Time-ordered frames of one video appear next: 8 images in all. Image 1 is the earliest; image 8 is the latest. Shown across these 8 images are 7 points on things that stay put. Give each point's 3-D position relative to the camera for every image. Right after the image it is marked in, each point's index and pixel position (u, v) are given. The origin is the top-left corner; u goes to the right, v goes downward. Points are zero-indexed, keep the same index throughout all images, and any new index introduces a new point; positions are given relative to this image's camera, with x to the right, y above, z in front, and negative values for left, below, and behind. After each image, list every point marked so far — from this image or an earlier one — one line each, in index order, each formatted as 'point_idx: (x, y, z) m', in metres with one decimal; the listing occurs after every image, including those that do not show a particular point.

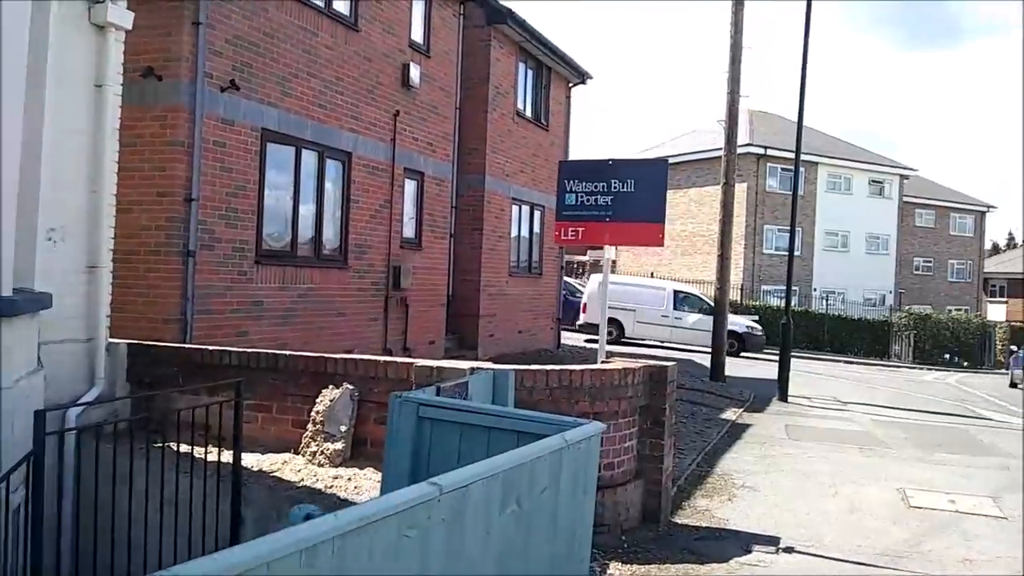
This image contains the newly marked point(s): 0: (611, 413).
0: (+0.7, -0.8, +5.9) m
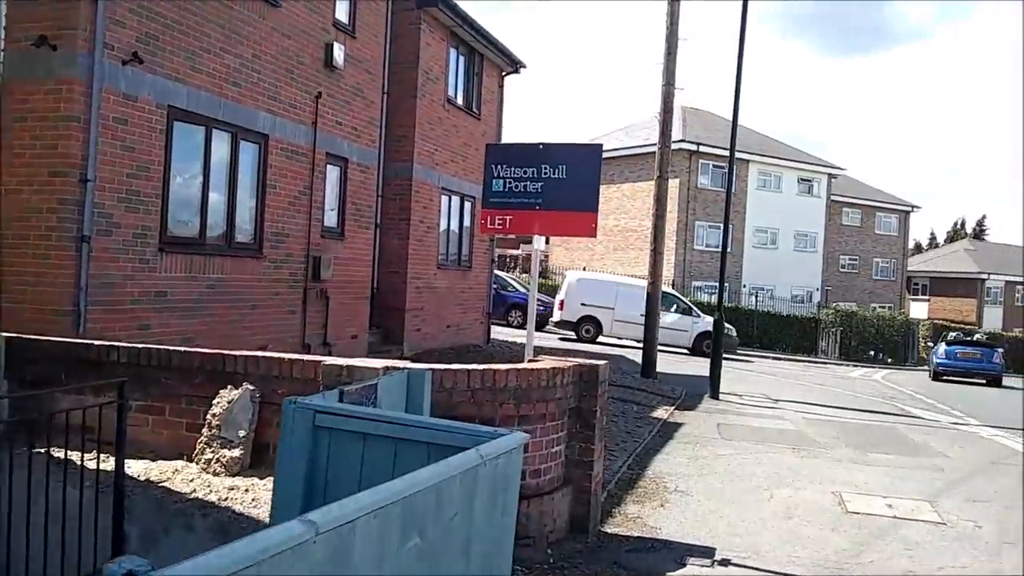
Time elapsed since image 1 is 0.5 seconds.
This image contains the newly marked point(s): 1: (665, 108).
0: (+0.2, -0.8, +5.4) m
1: (+2.6, +3.1, +15.1) m
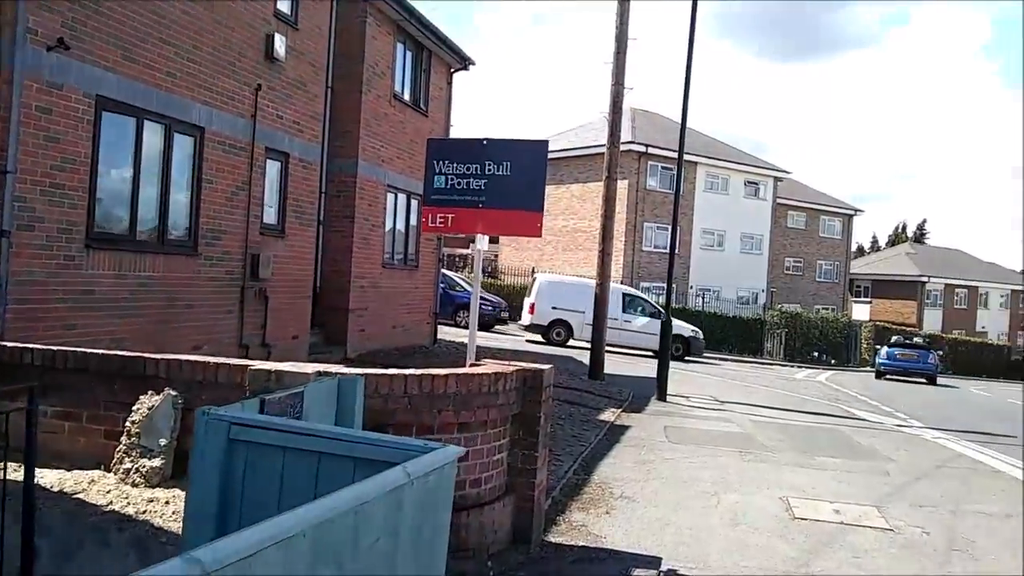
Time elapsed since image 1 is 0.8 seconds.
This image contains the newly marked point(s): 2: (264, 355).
0: (-0.2, -0.8, +5.2) m
1: (+1.7, +3.1, +15.0) m
2: (-3.3, -0.9, +11.8) m
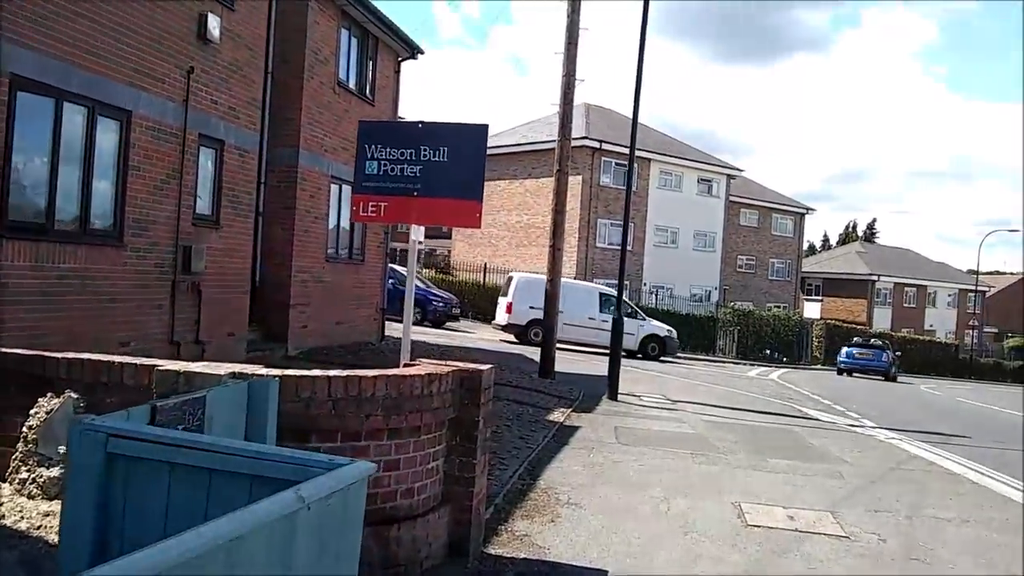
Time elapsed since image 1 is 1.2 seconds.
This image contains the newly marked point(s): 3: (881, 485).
0: (-0.5, -0.8, +4.8) m
1: (+0.9, +3.1, +14.6) m
2: (-4.0, -0.8, +11.2) m
3: (+3.4, -1.8, +8.2) m
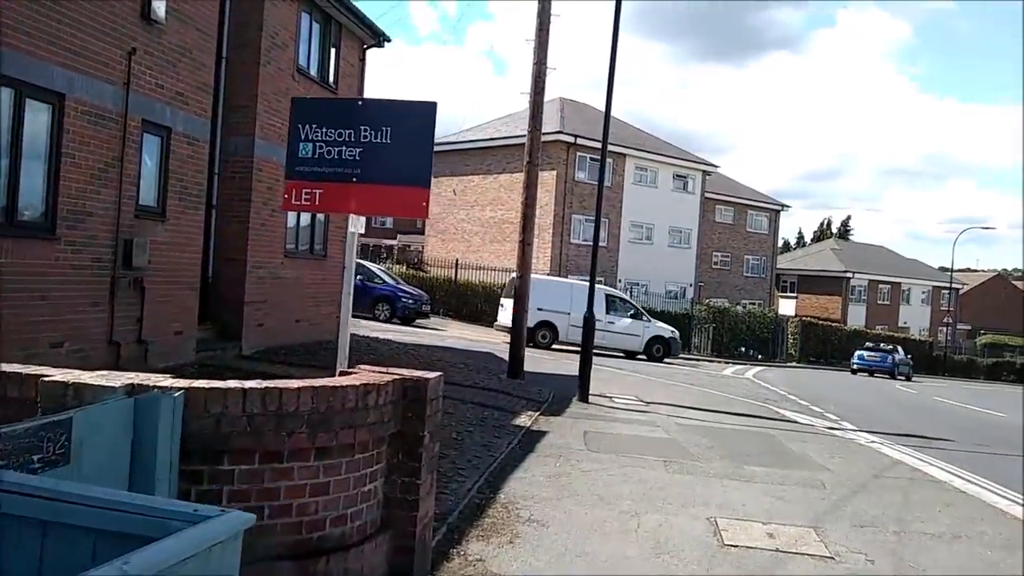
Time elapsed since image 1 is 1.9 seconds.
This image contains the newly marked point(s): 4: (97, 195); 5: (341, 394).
0: (-0.8, -0.8, +4.2) m
1: (+0.4, +3.2, +14.1) m
2: (-4.4, -0.8, +10.5) m
3: (+3.0, -1.8, +7.7) m
4: (-4.5, +1.0, +9.6) m
5: (-0.8, -0.5, +4.1) m
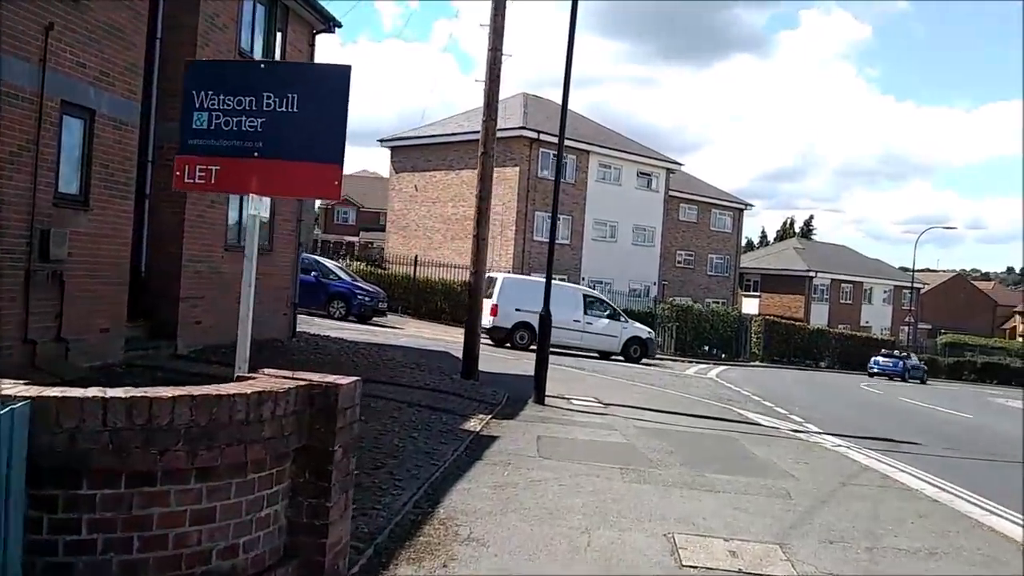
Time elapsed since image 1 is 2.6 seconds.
0: (-1.1, -0.7, +3.6) m
1: (-0.3, +3.2, +13.5) m
2: (-5.0, -0.7, +9.7) m
3: (+2.6, -1.8, +7.2) m
4: (-5.0, +1.1, +8.8) m
5: (-1.1, -0.5, +3.5) m
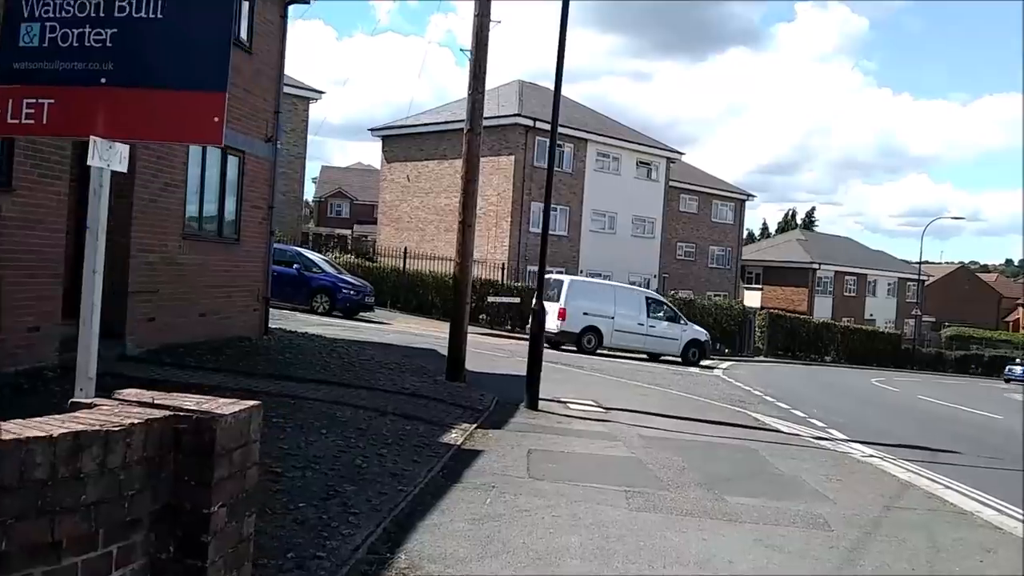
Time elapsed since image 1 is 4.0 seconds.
0: (-1.2, -0.7, +2.3) m
1: (-0.5, +3.4, +12.2) m
2: (-5.1, -0.6, +8.4) m
3: (+2.5, -1.7, +5.9) m
4: (-5.2, +1.1, +7.5) m
5: (-1.2, -0.4, +2.2) m
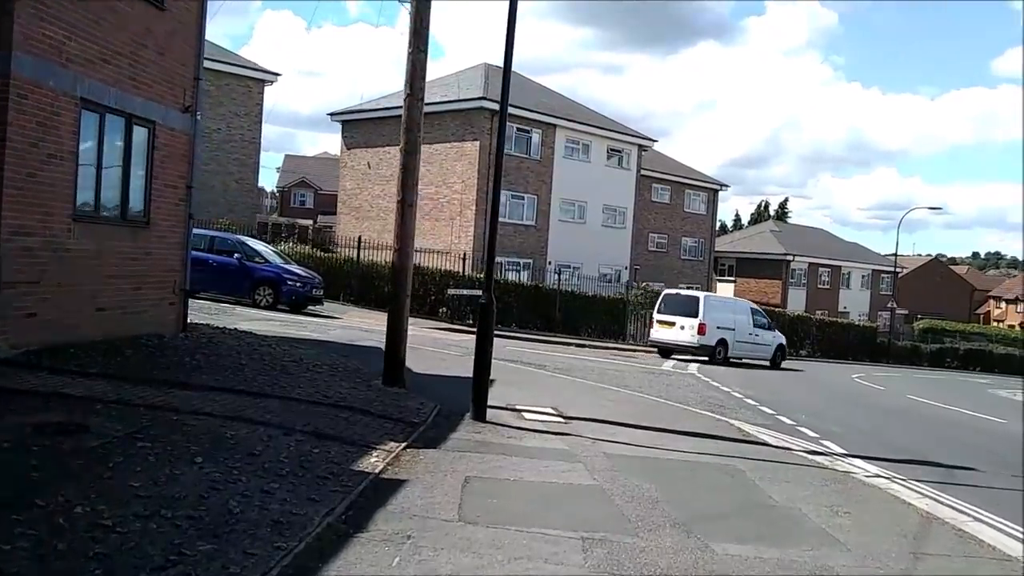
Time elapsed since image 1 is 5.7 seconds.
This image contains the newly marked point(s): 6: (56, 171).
0: (-1.5, -0.6, +0.7) m
1: (-1.1, +3.5, +10.5) m
2: (-5.6, -0.6, +6.7) m
3: (+2.0, -1.6, +4.4) m
4: (-5.6, +1.2, +5.8) m
5: (-1.5, -0.4, +0.6) m
6: (-5.0, +1.3, +9.7) m
